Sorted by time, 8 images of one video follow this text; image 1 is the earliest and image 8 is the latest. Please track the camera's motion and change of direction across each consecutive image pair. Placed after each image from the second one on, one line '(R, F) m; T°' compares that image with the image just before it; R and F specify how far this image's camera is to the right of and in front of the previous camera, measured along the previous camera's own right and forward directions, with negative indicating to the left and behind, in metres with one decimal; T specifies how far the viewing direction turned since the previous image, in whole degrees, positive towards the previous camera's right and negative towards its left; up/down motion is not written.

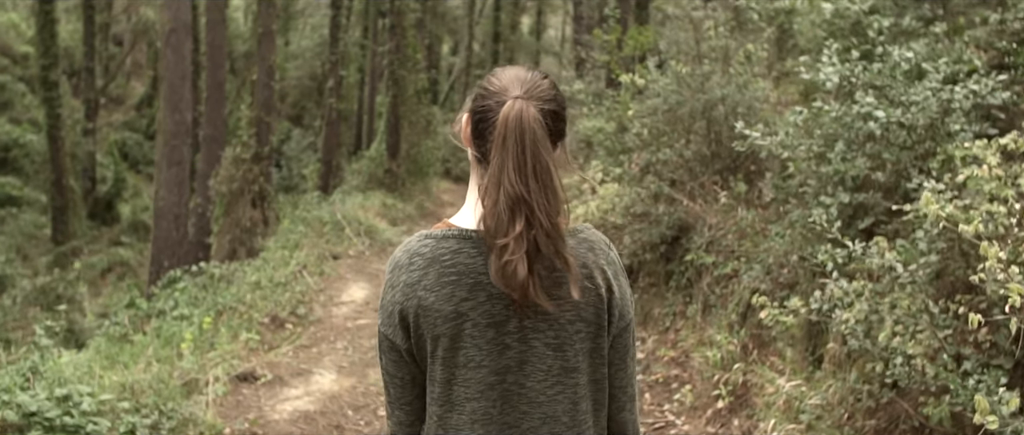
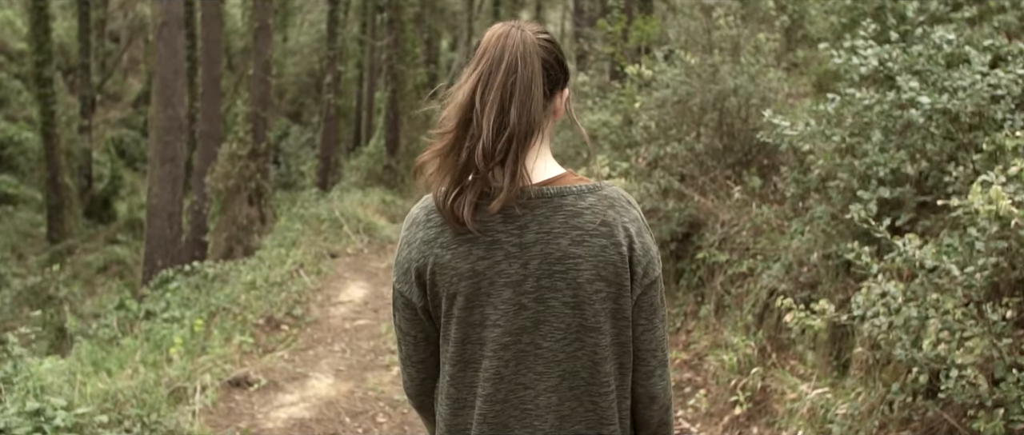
(0.0, +0.3) m; 0°
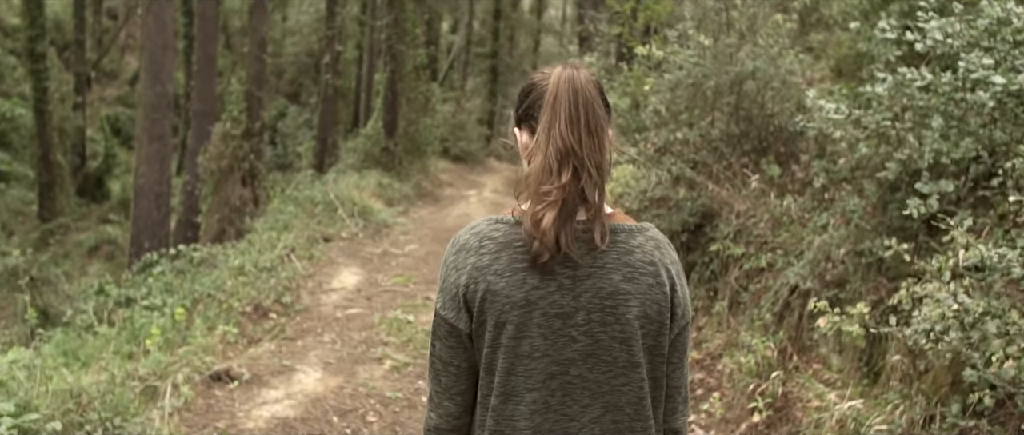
(0.0, +0.5) m; 0°
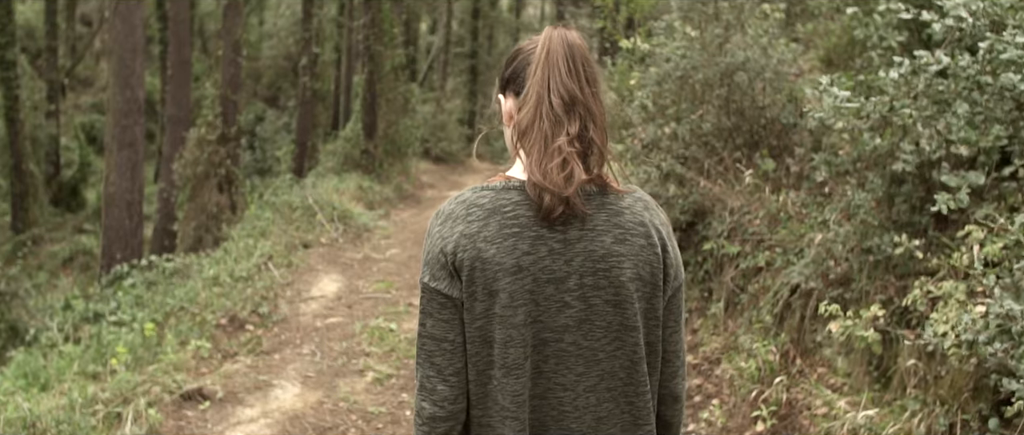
(0.0, +0.3) m; +1°
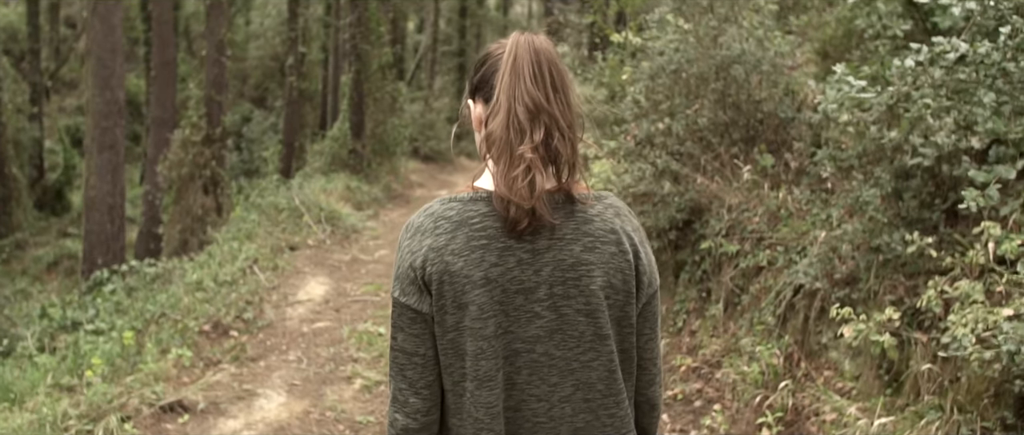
(0.0, +0.2) m; +1°
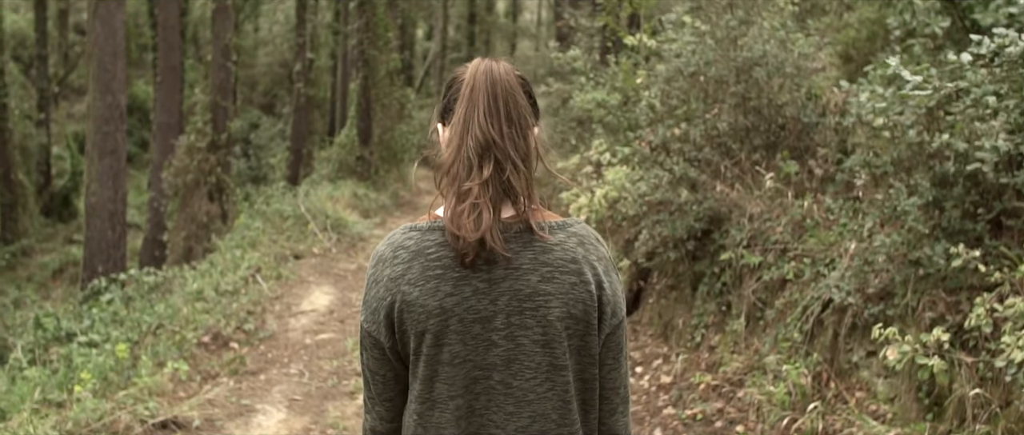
(0.0, +0.3) m; -1°
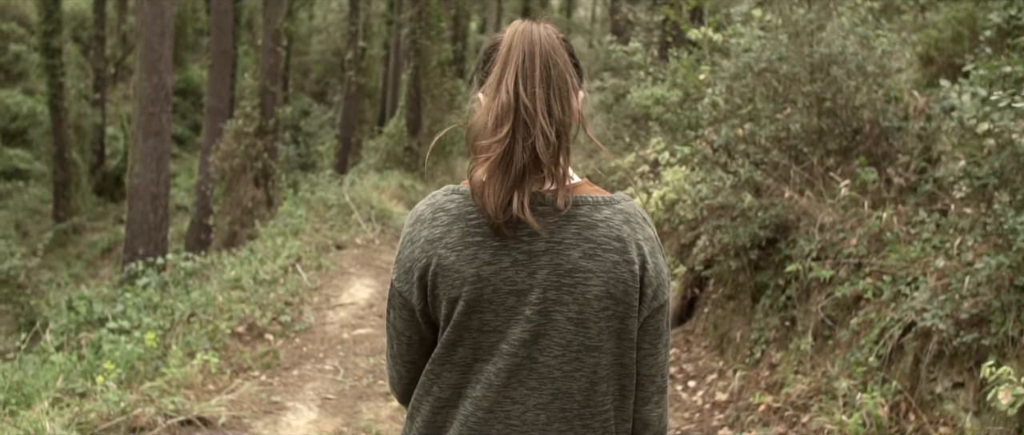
(0.0, +0.4) m; -3°
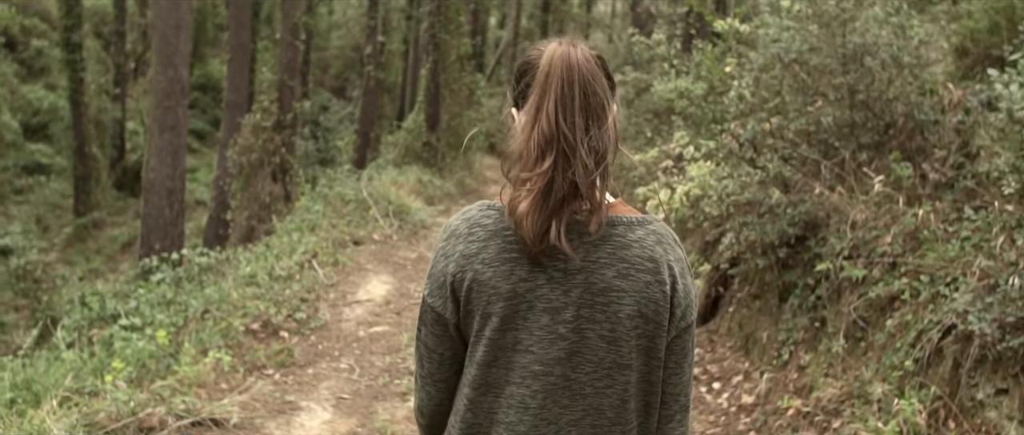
(0.0, +0.2) m; -1°
